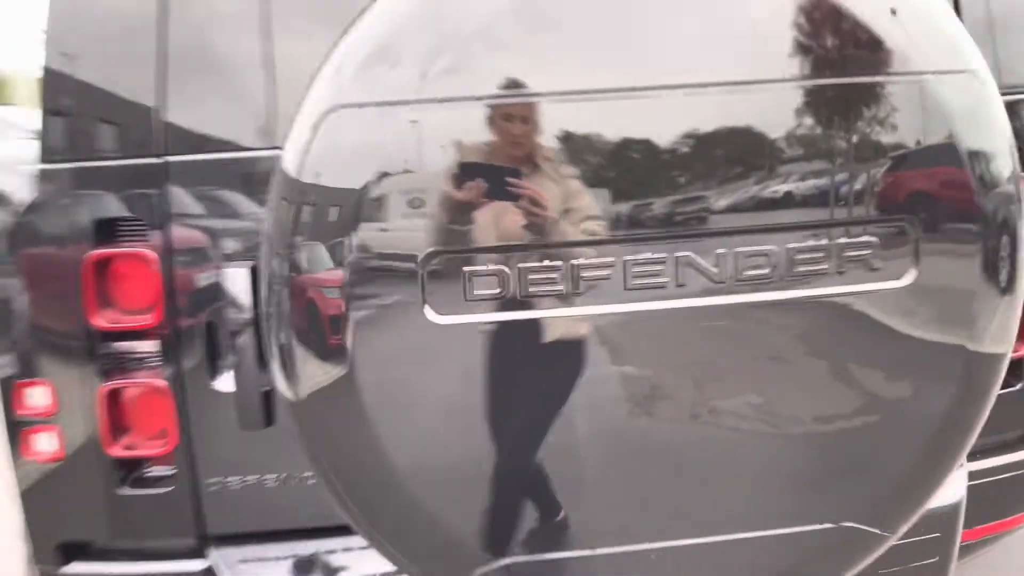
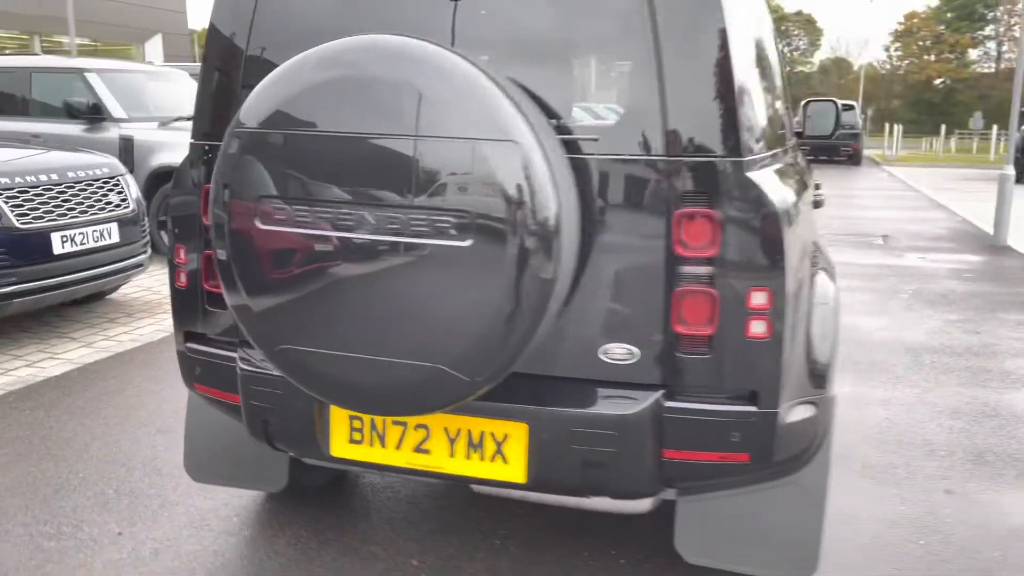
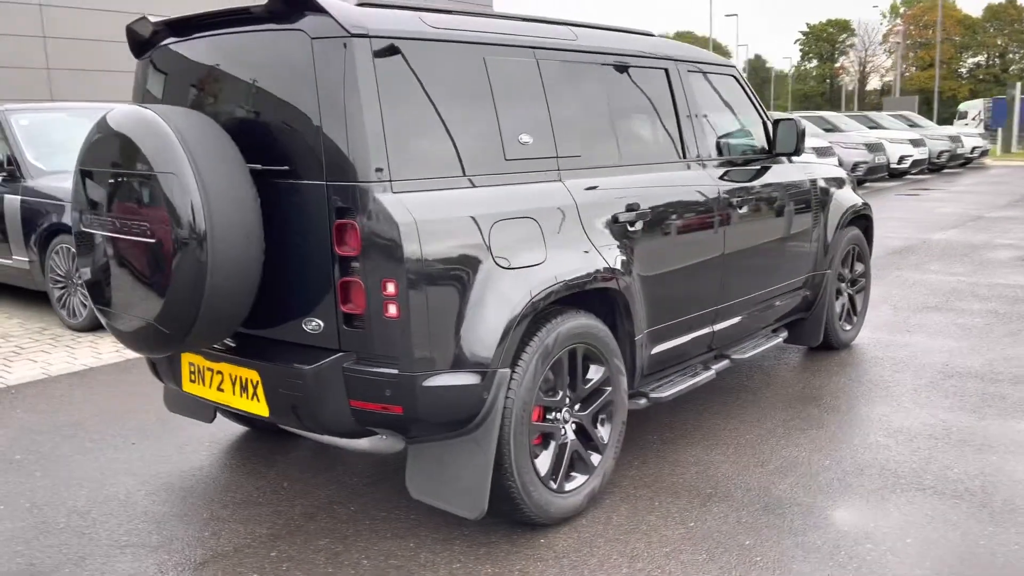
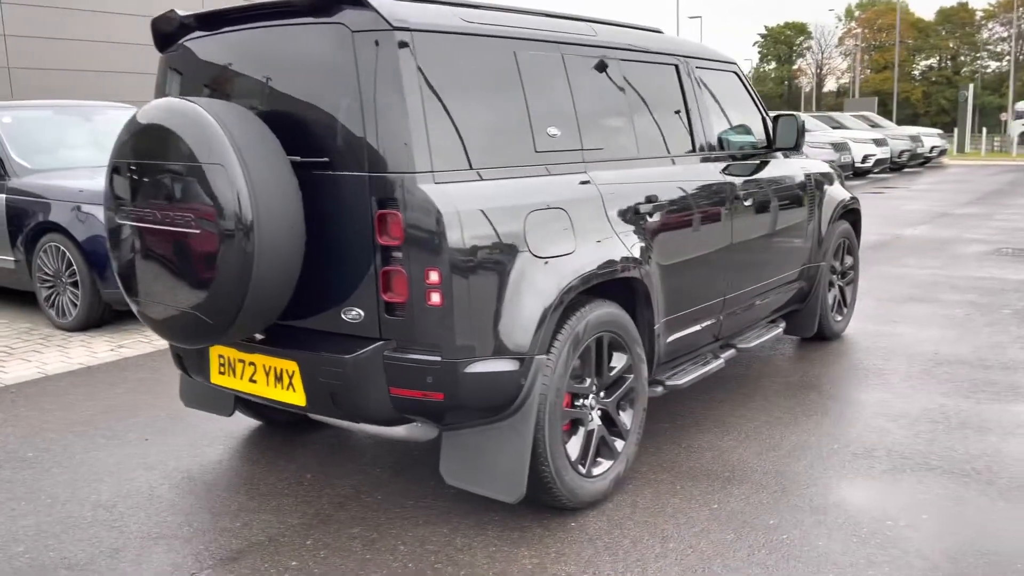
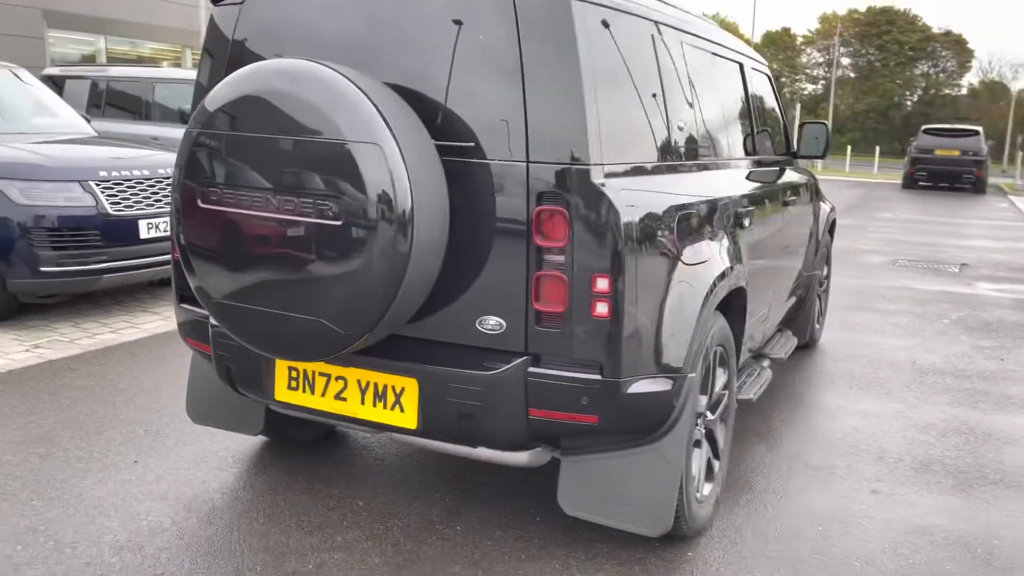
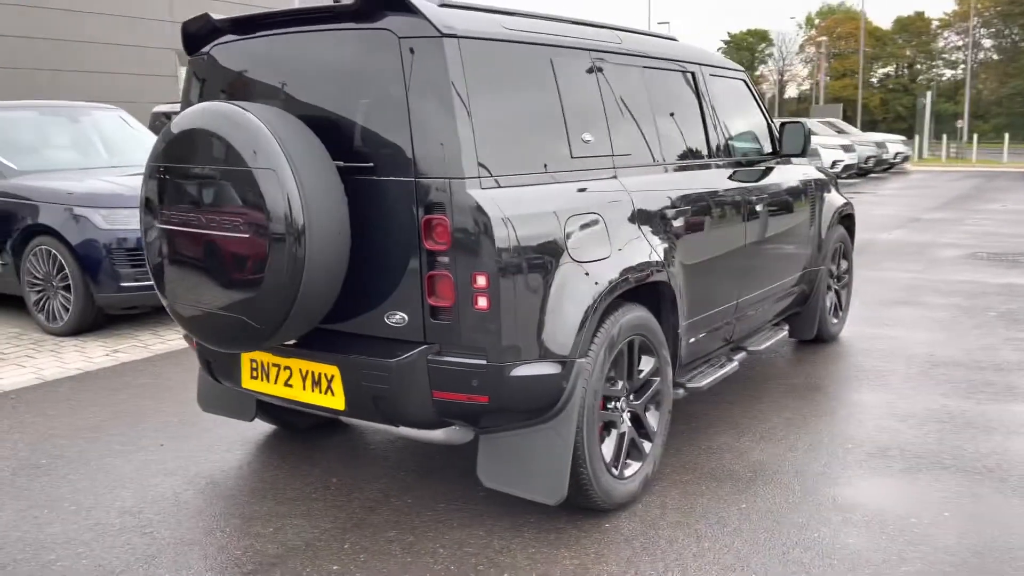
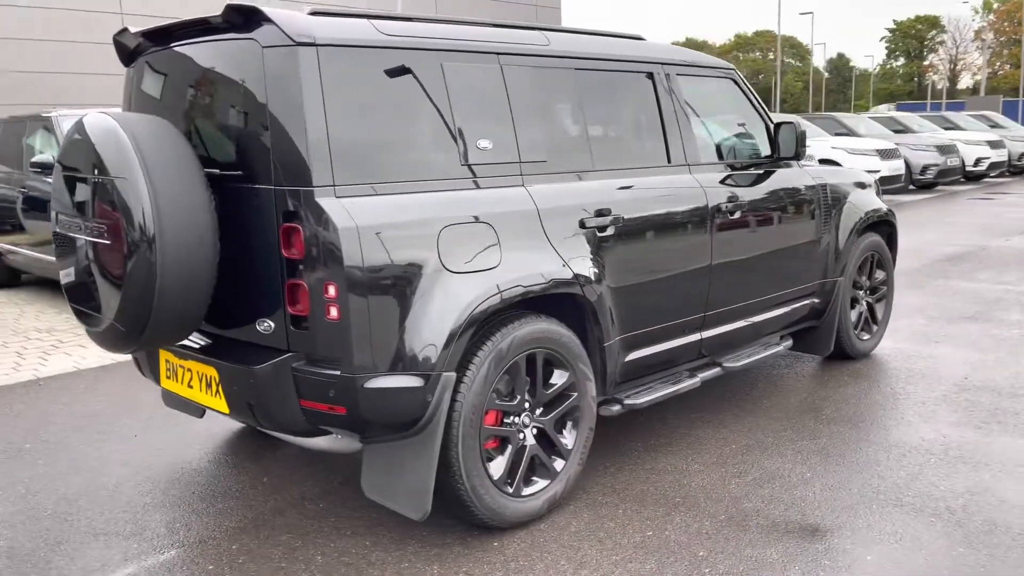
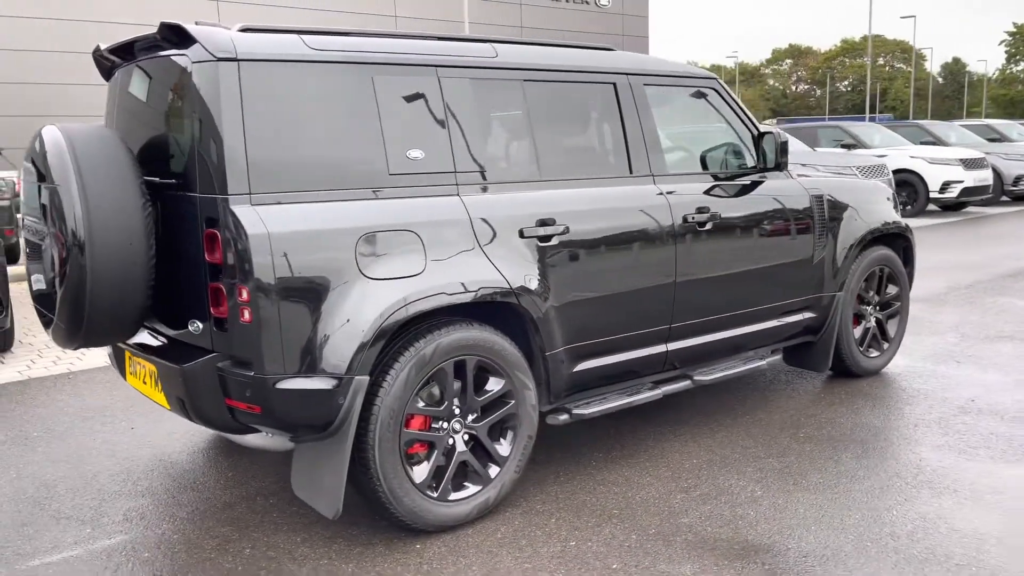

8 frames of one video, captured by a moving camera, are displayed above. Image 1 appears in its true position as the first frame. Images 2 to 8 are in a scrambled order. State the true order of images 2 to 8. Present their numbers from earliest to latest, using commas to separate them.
2, 5, 6, 4, 3, 7, 8
